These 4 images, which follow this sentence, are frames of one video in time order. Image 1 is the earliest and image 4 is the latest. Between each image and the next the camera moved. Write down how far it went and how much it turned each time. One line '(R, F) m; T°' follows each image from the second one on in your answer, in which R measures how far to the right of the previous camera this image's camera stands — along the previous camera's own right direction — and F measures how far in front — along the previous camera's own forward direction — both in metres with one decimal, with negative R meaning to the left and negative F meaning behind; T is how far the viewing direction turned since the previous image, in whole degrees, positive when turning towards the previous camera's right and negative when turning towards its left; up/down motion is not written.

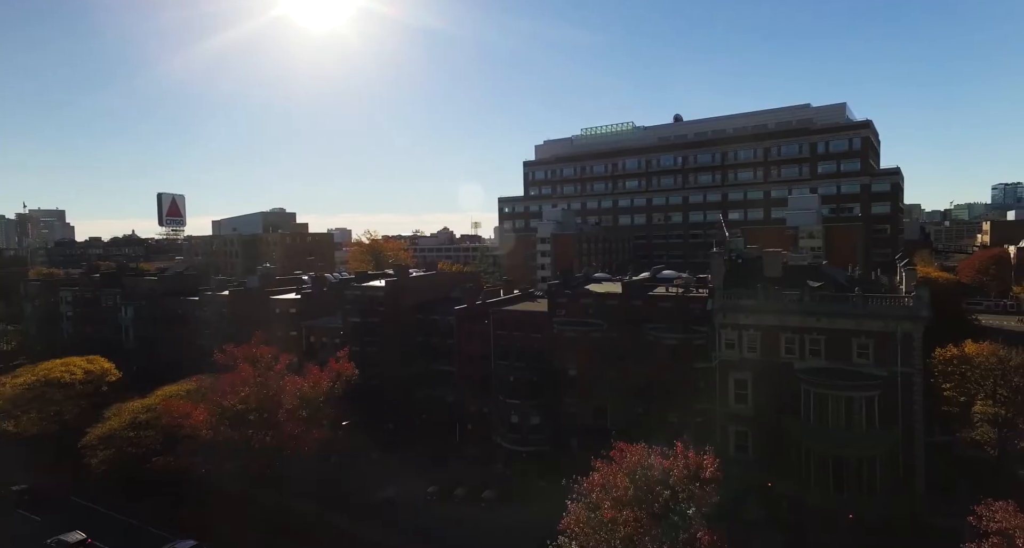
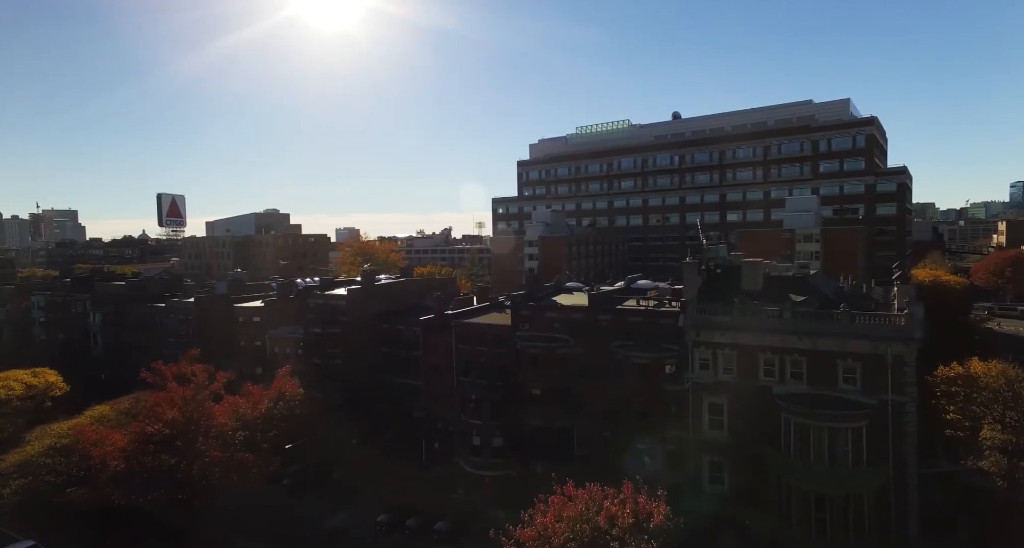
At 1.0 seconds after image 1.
(+3.3, +3.6) m; -1°
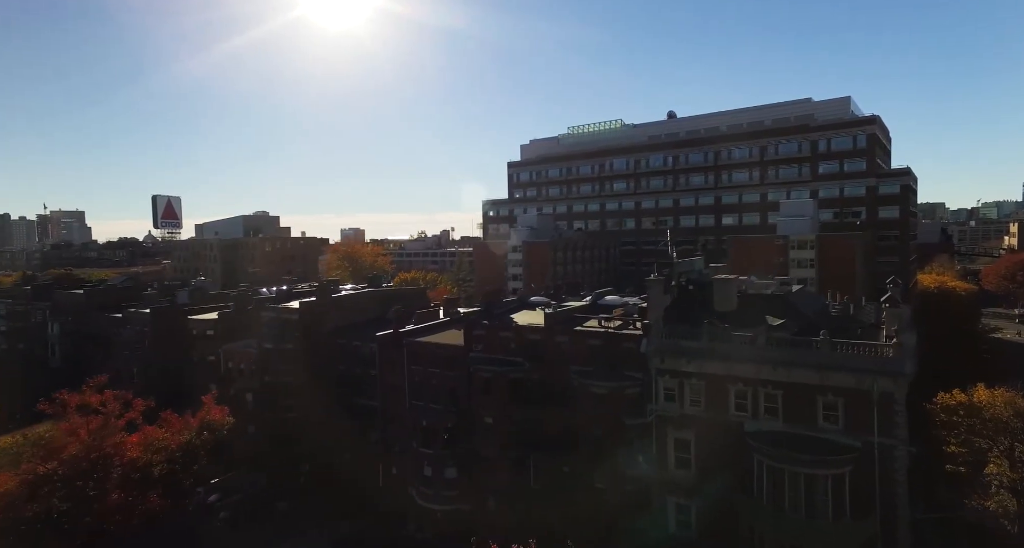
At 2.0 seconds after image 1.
(+3.3, +3.9) m; -1°
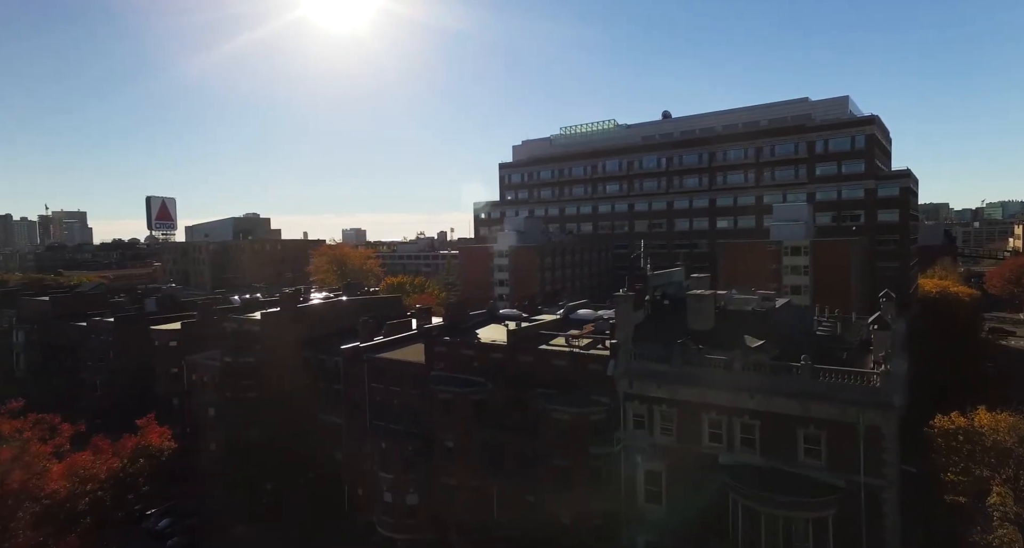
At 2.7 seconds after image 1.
(+2.2, +2.6) m; 0°
